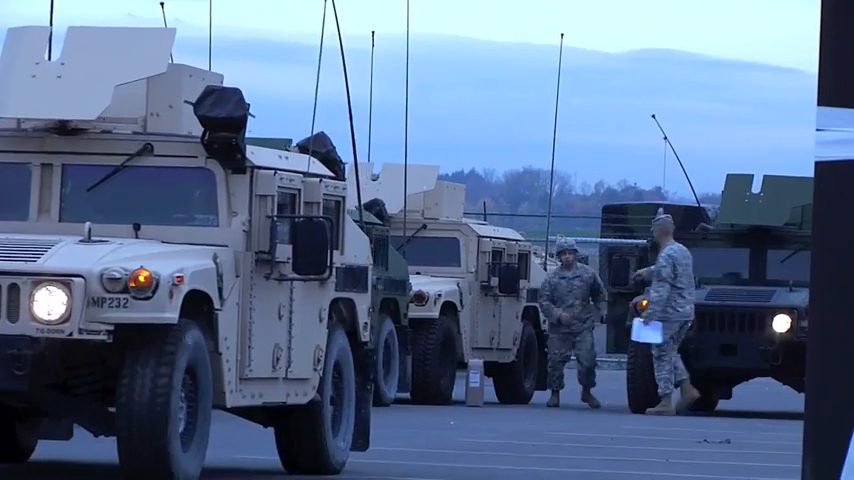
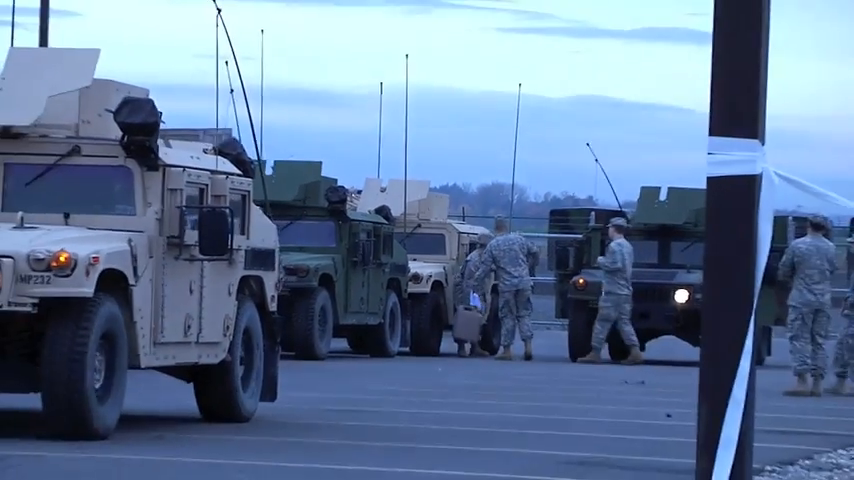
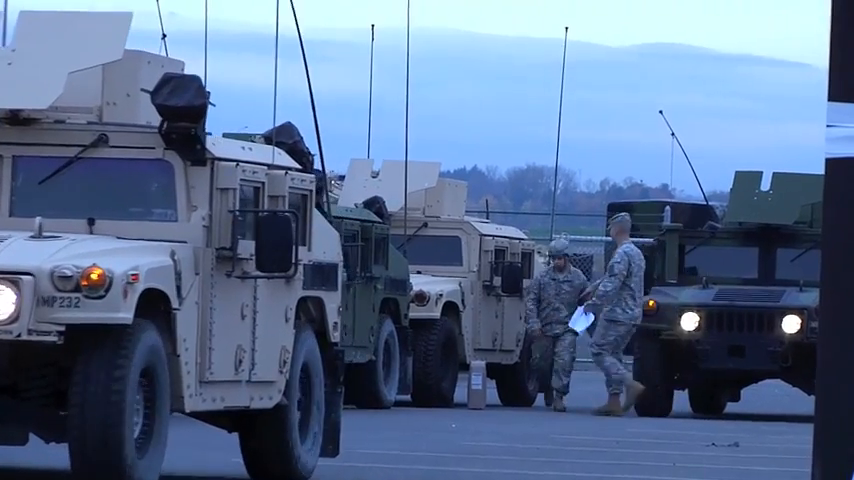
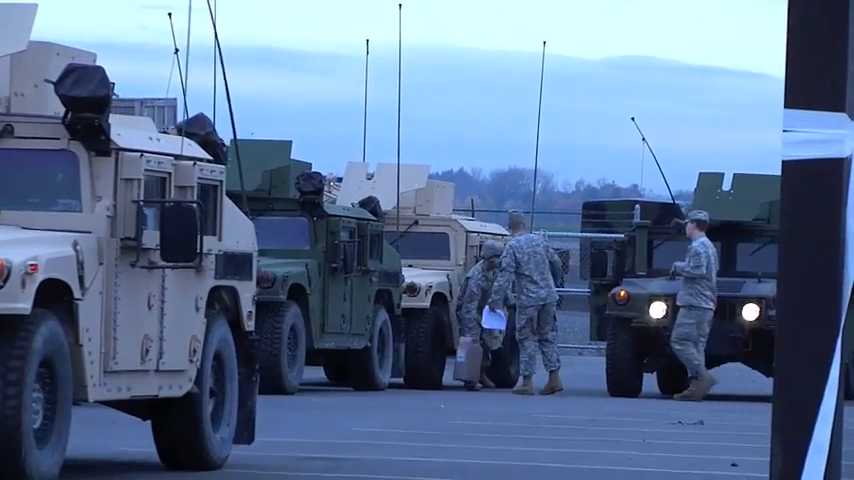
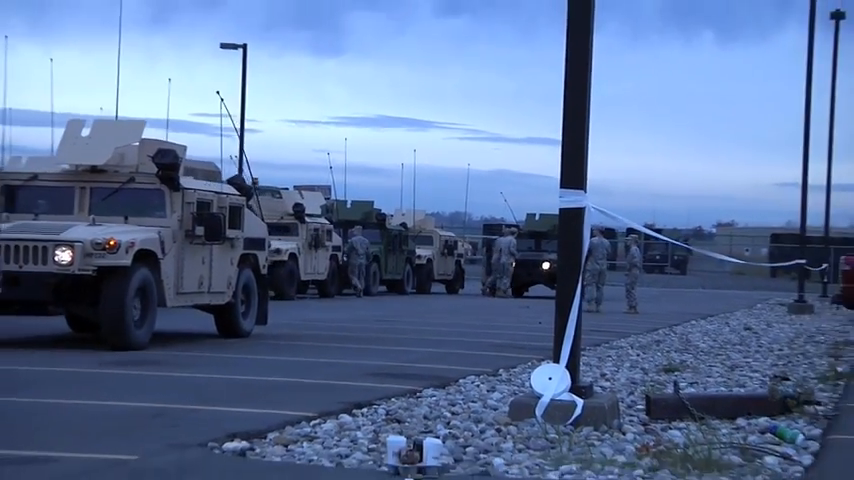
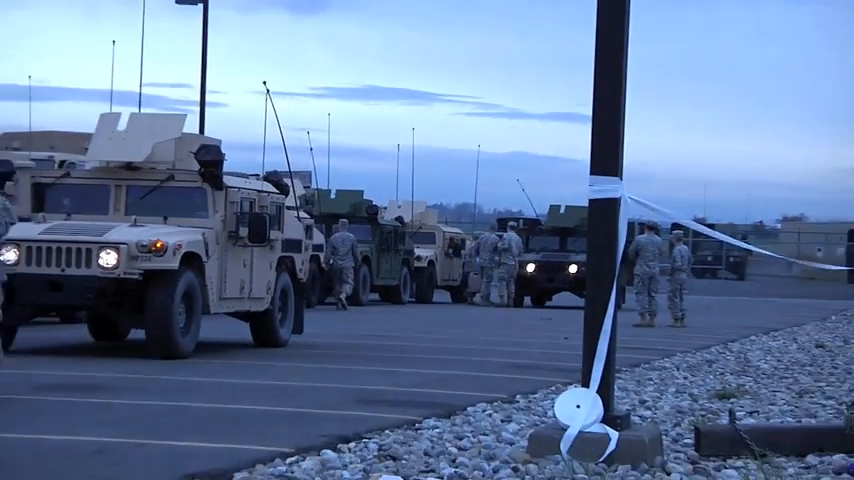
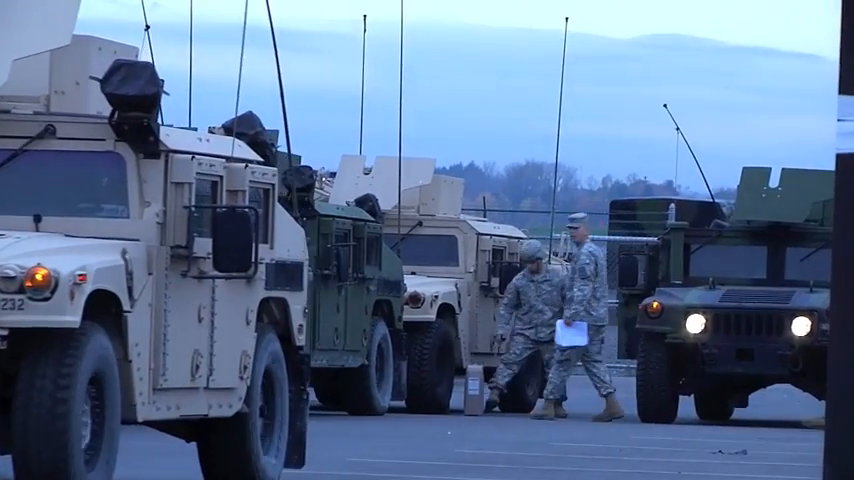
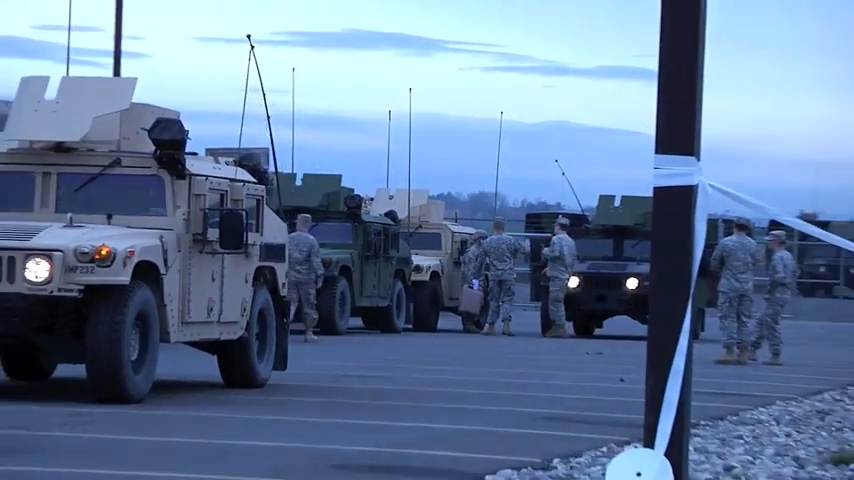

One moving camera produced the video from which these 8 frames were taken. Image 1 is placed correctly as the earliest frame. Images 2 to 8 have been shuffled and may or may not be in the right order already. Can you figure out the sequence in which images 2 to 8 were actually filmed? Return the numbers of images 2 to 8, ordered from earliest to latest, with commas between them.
3, 7, 4, 2, 8, 6, 5
